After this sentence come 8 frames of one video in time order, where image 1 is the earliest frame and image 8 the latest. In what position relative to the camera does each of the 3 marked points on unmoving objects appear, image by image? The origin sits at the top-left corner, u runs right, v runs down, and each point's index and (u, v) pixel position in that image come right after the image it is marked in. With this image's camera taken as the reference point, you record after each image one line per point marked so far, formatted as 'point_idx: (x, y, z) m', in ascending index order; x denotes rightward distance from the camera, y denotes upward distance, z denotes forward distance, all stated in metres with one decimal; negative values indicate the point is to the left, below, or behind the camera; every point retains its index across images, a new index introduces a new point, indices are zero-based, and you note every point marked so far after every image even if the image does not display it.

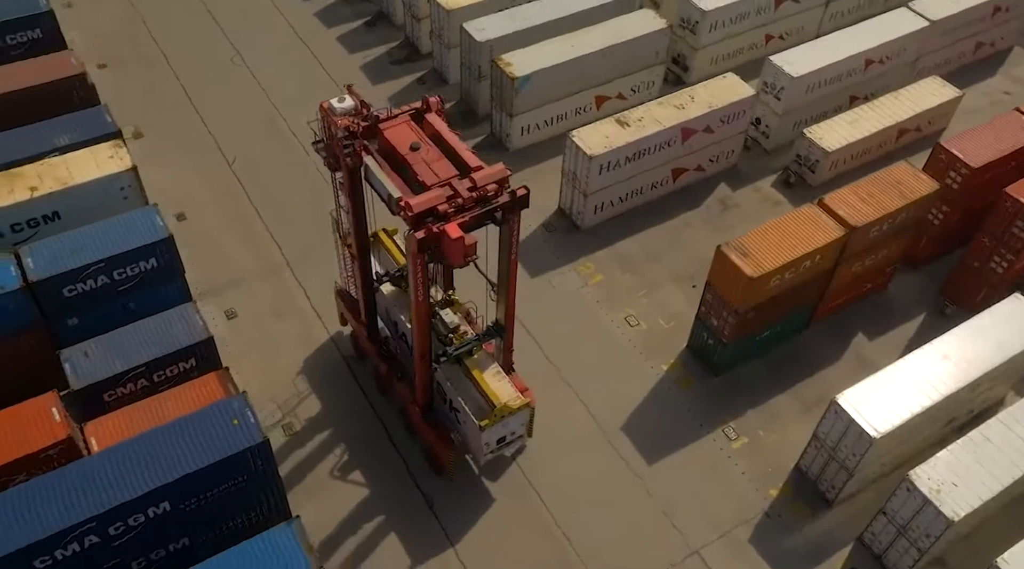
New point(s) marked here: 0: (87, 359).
0: (-7.6, -1.3, +16.6) m
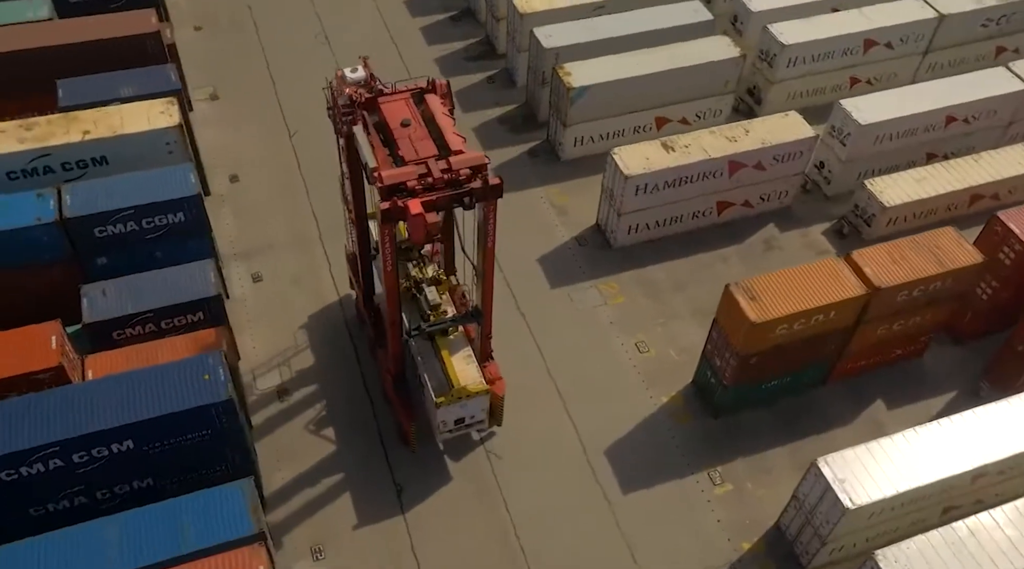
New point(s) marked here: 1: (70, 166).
0: (-7.8, -0.2, +17.6) m
1: (-8.9, +2.4, +18.7) m
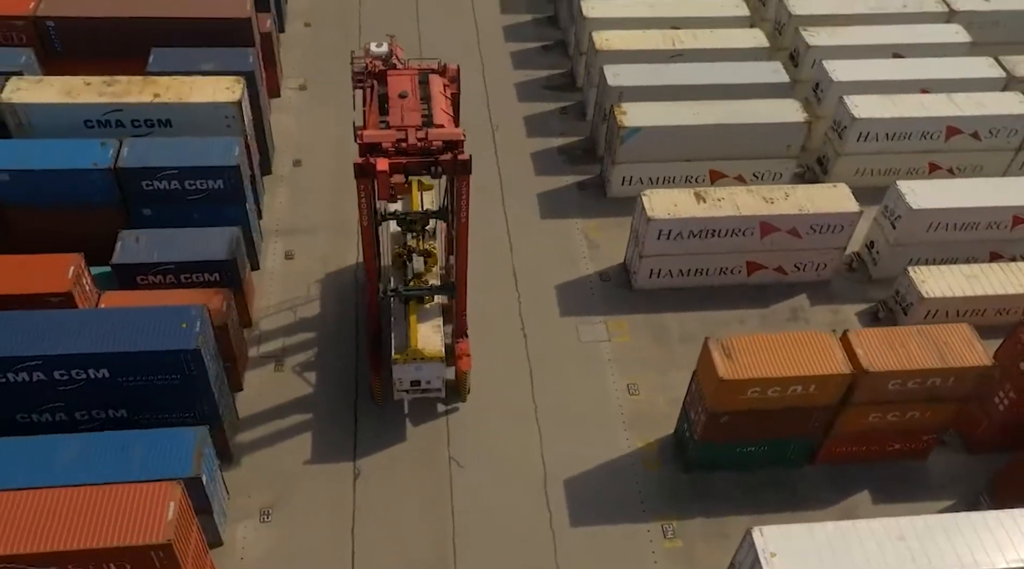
0: (-7.9, +0.9, +19.3) m
1: (-8.3, +3.6, +20.6) m
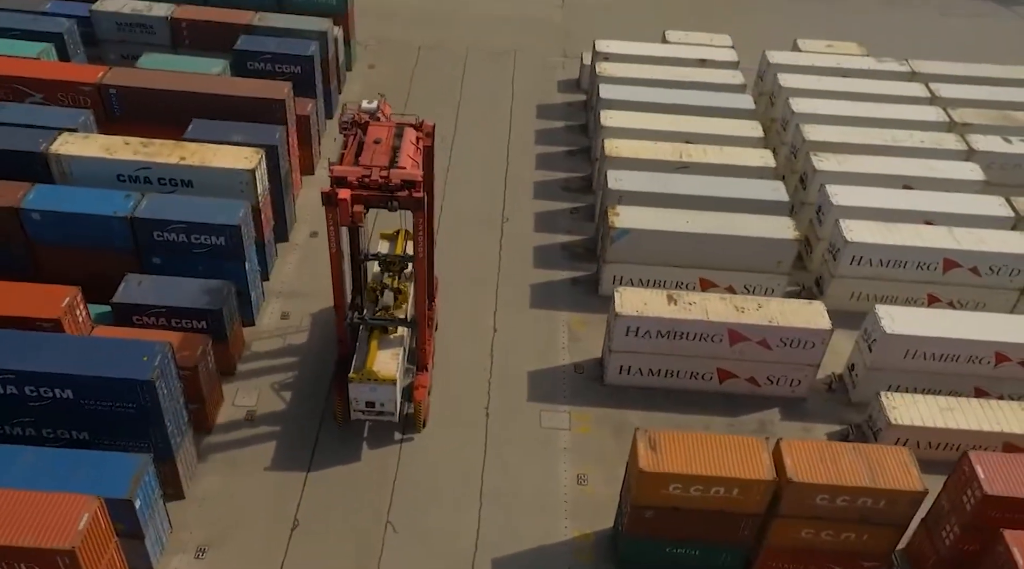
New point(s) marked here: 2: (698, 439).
0: (-8.6, 0.0, +21.1) m
1: (-8.6, +2.6, +22.7) m
2: (+3.5, -2.9, +17.3) m
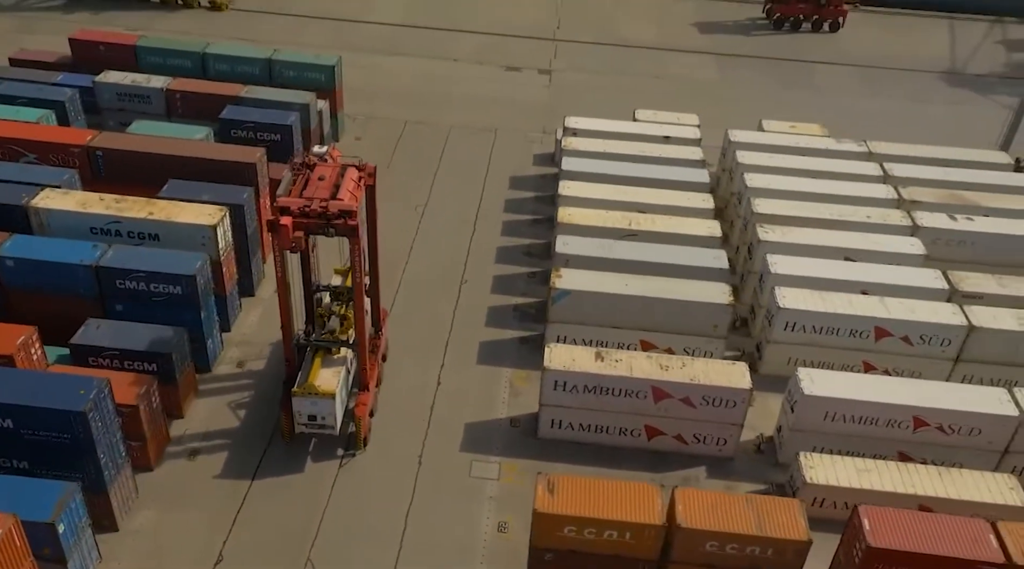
0: (-10.2, -1.1, +22.5) m
1: (-10.1, +1.3, +24.4) m
2: (+1.7, -3.9, +18.0) m
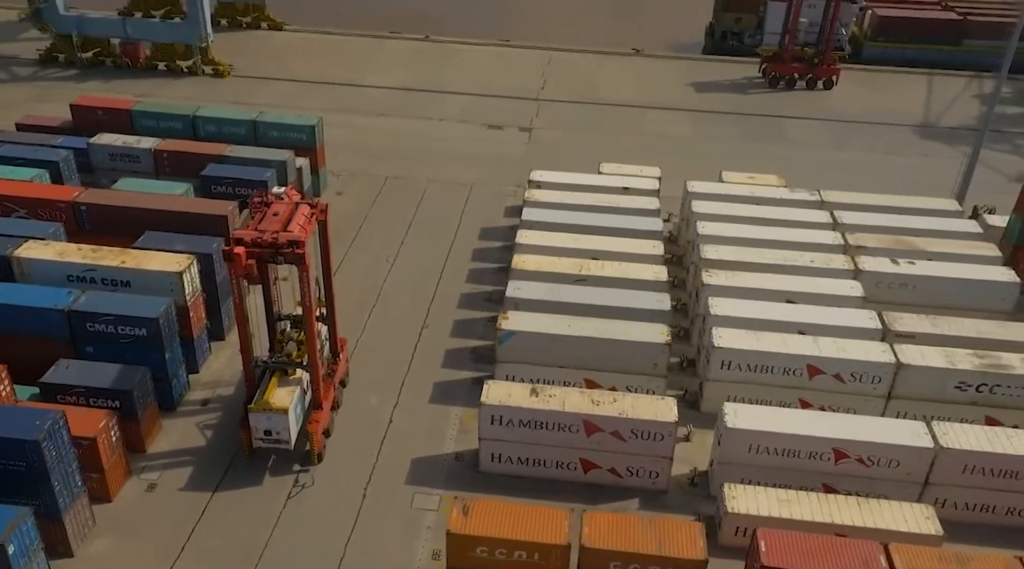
0: (-11.7, -2.2, +24.2) m
1: (-11.6, +0.1, +26.2) m
2: (0.0, -4.6, +19.1) m
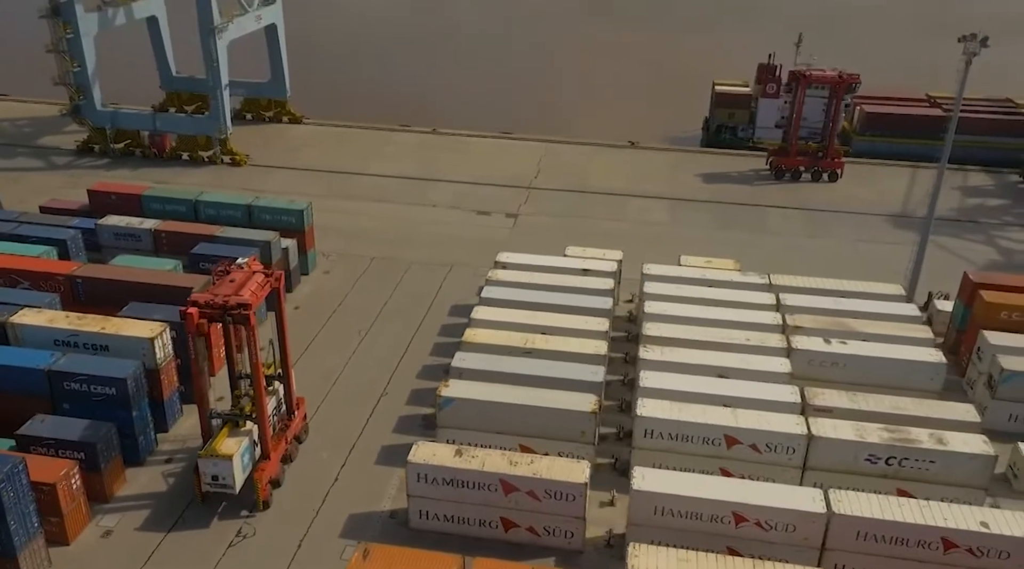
0: (-13.7, -4.0, +26.8) m
1: (-13.4, -1.9, +29.0) m
2: (-2.4, -6.1, +20.8) m
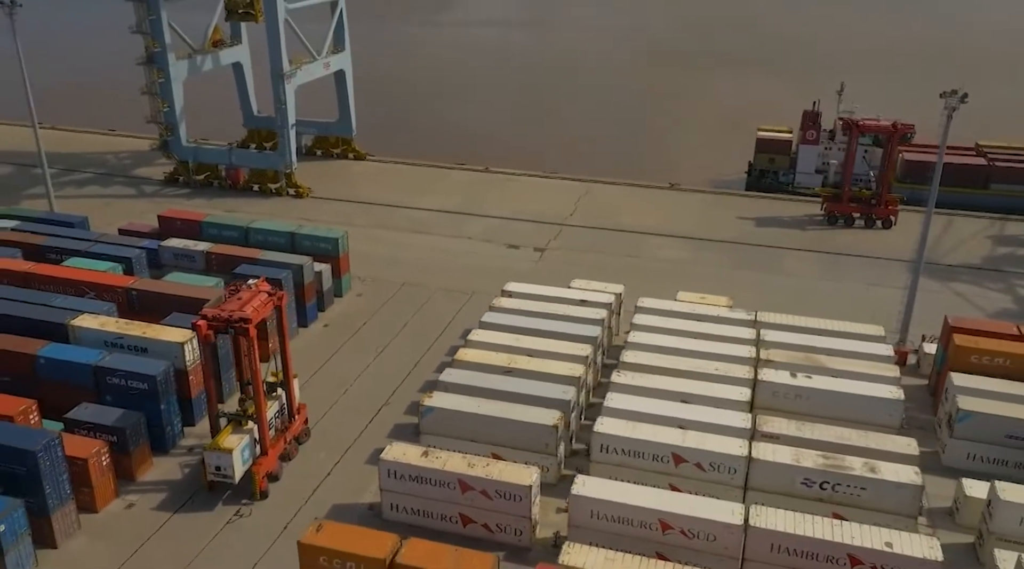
0: (-14.7, -4.3, +31.5) m
1: (-14.0, -2.3, +33.7) m
2: (-4.1, -6.5, +24.2) m
